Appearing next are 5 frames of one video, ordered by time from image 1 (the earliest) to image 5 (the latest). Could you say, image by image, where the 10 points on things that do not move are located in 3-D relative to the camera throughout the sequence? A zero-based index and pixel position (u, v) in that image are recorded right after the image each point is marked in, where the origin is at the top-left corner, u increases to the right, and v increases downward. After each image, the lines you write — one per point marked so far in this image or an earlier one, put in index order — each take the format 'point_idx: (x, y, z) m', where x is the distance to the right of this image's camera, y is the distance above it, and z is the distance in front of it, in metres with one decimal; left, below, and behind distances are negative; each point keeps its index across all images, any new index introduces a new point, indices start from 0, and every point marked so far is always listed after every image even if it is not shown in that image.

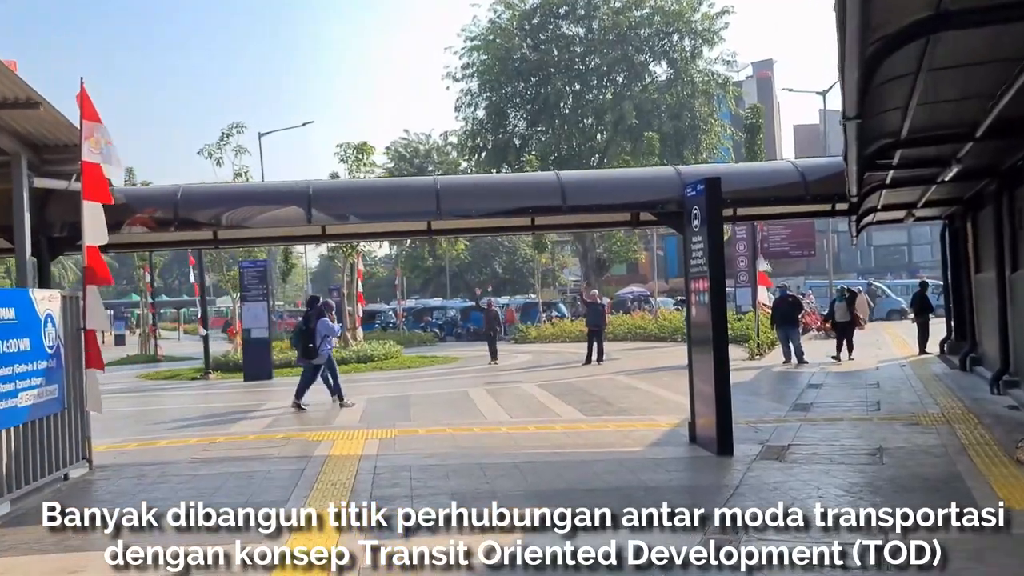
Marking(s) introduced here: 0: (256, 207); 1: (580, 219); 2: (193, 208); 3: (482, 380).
0: (-3.1, +1.0, +10.6) m
1: (+1.0, +1.1, +12.7) m
2: (-3.8, +1.0, +10.6) m
3: (-0.7, -2.1, +19.7) m
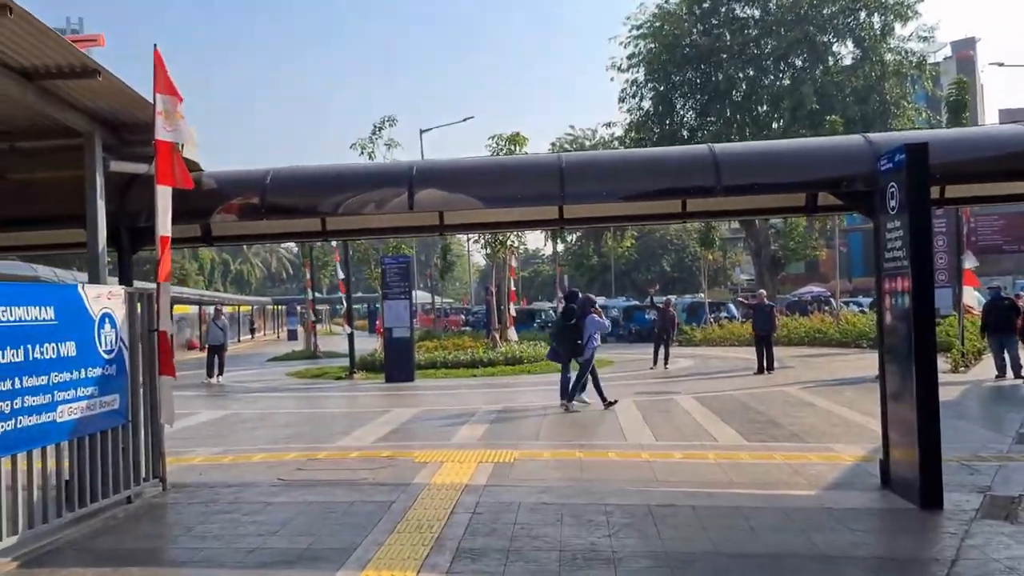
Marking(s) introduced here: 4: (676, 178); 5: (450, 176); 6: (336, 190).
0: (-1.7, +1.0, +9.2) m
1: (+2.7, +1.1, +10.5) m
2: (-2.4, +1.0, +9.3) m
3: (+2.4, -2.0, +17.7) m
4: (+1.6, +1.1, +8.9) m
5: (-0.7, +1.2, +9.2) m
6: (-1.8, +1.0, +9.3) m
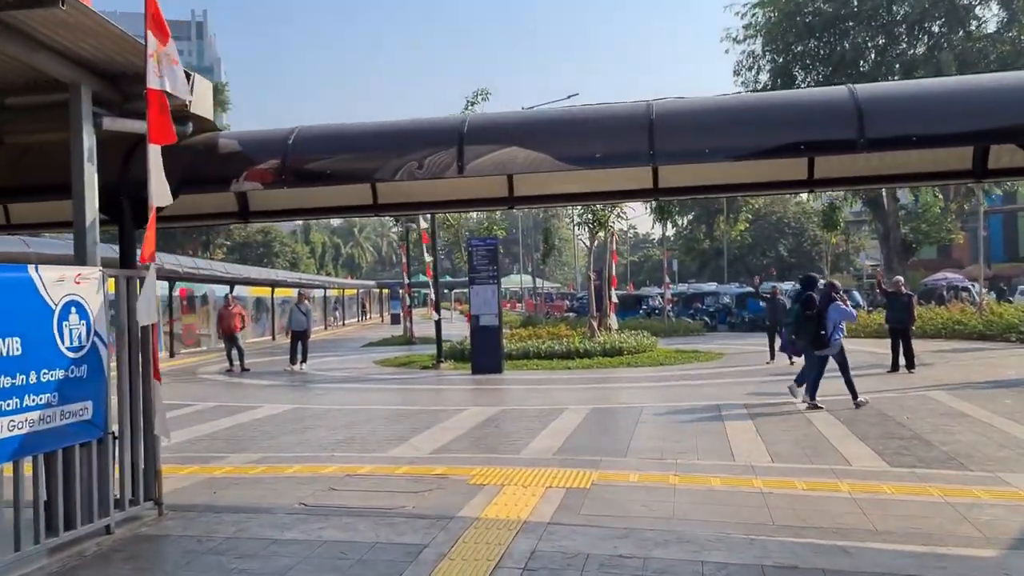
0: (-1.1, +1.1, +7.5) m
1: (+3.5, +1.2, +8.2) m
2: (-1.8, +1.1, +7.7) m
3: (+4.0, -1.8, +15.5) m
4: (+2.2, +1.2, +6.8) m
5: (0.0, +1.3, +7.4) m
6: (-1.2, +1.1, +7.6) m
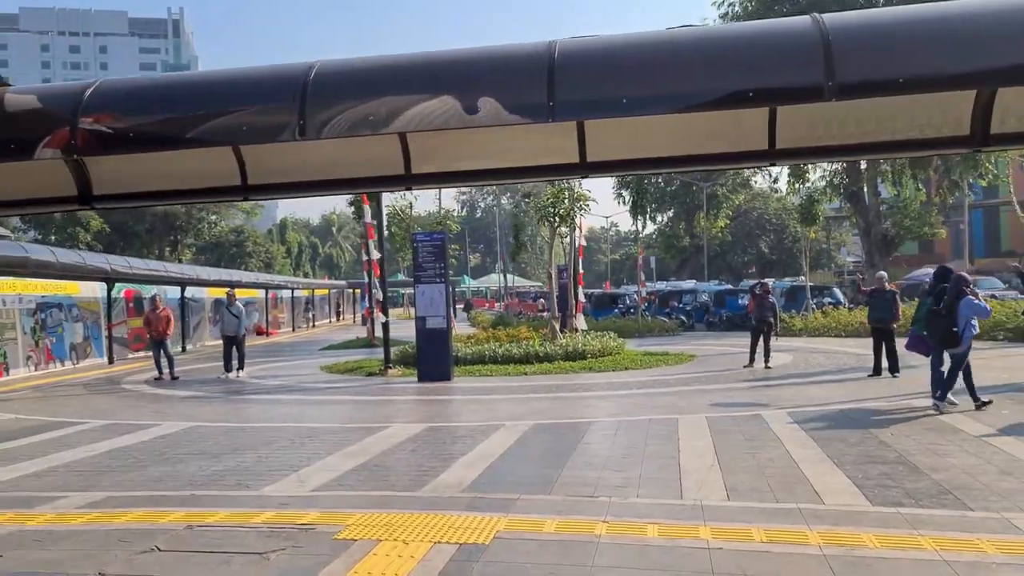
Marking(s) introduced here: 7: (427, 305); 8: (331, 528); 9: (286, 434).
0: (-1.9, +1.1, +5.8) m
1: (+2.6, +1.2, +6.5) m
2: (-2.6, +1.1, +5.9) m
3: (+3.0, -1.7, +13.8) m
4: (+1.4, +1.2, +5.1) m
5: (-0.9, +1.3, +5.6) m
6: (-2.0, +1.1, +5.8) m
7: (-1.8, -0.3, +18.7) m
8: (-1.3, -1.7, +6.5) m
9: (-2.9, -1.9, +11.5) m
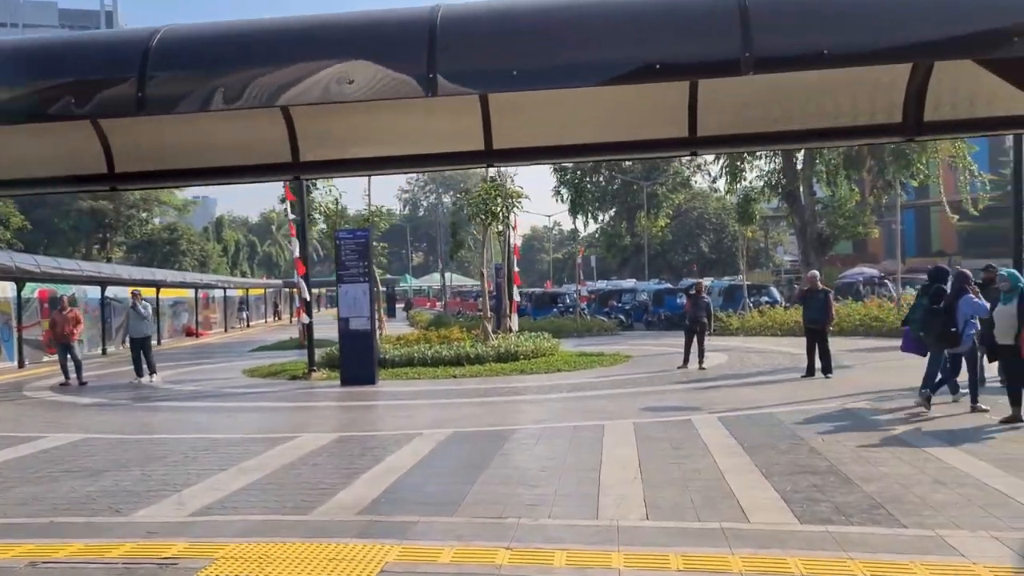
0: (-2.6, +1.1, +4.9) m
1: (+1.9, +1.2, +6.0) m
2: (-3.3, +1.1, +5.1) m
3: (+1.9, -1.7, +13.3) m
4: (+0.8, +1.2, +4.5) m
5: (-1.5, +1.3, +4.9) m
6: (-2.7, +1.1, +5.0) m
7: (-3.2, -0.3, +17.9) m
8: (-2.0, -1.7, +5.7) m
9: (-3.9, -1.9, +10.6) m
